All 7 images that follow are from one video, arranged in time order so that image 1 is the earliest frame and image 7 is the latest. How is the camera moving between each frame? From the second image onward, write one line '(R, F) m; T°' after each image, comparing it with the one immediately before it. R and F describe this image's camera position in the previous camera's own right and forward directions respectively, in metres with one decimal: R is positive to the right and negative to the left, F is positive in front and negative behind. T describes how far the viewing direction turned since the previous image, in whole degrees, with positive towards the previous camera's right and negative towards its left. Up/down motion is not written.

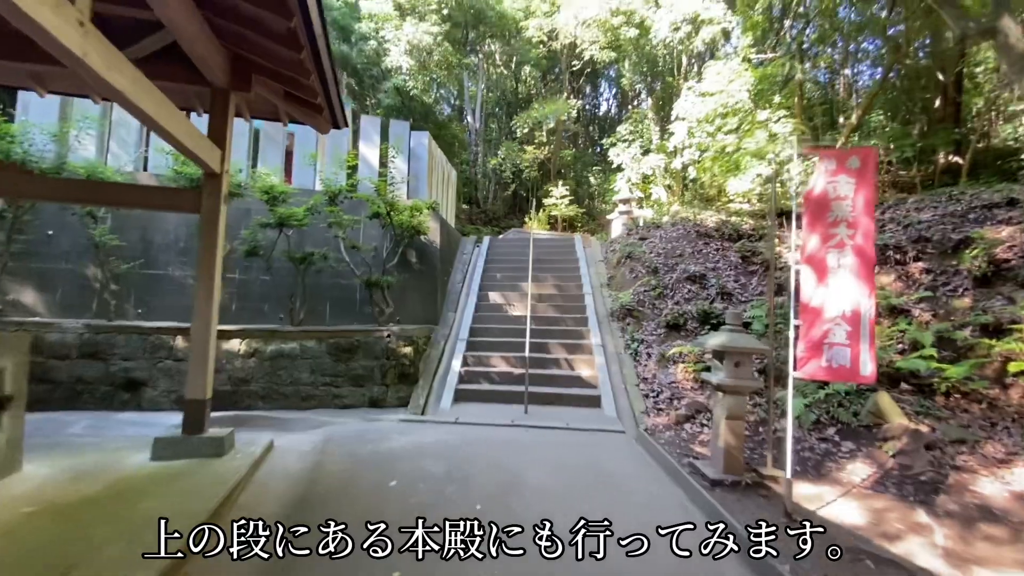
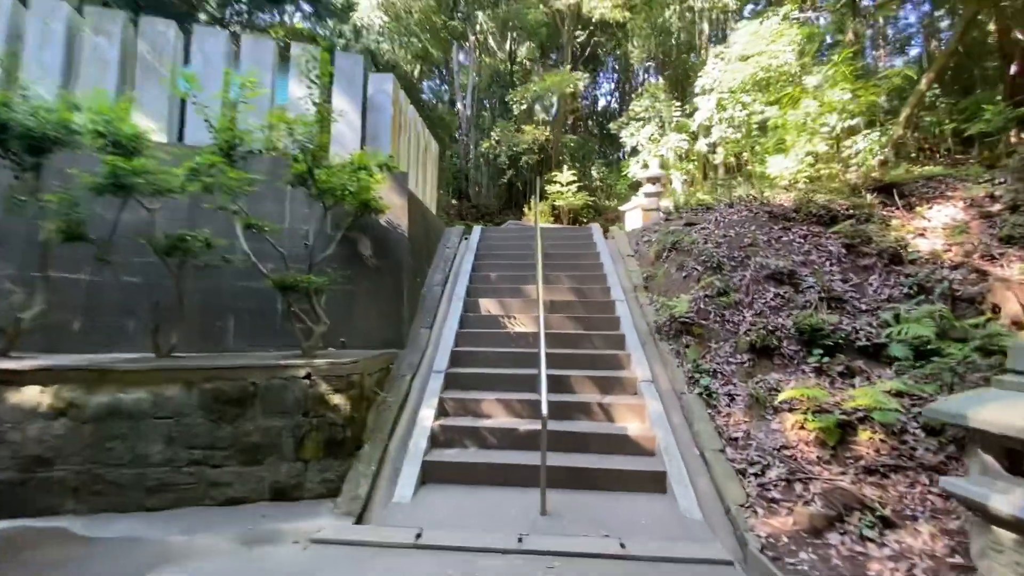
(-0.1, +2.2) m; +1°
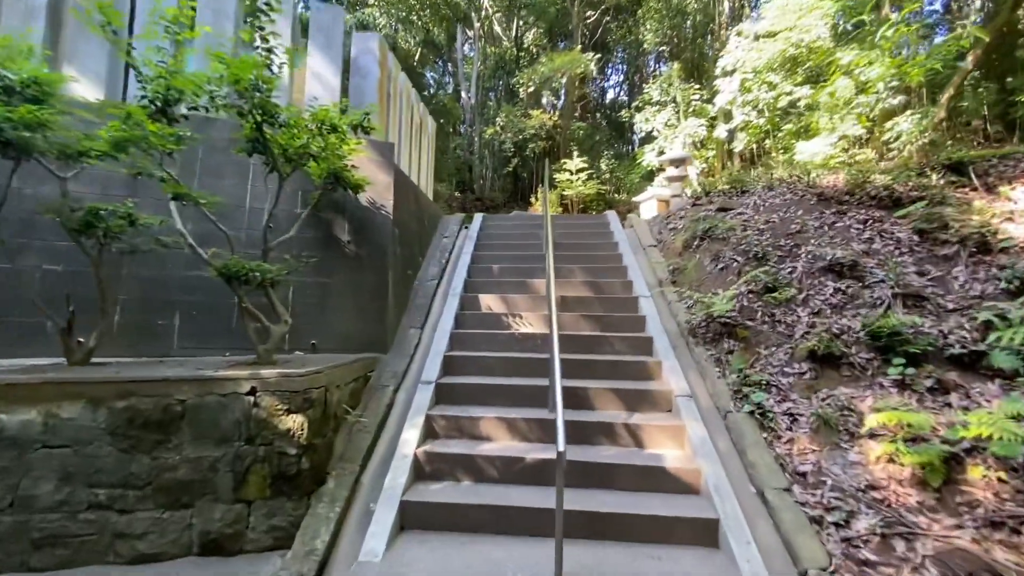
(0.0, +0.8) m; -1°
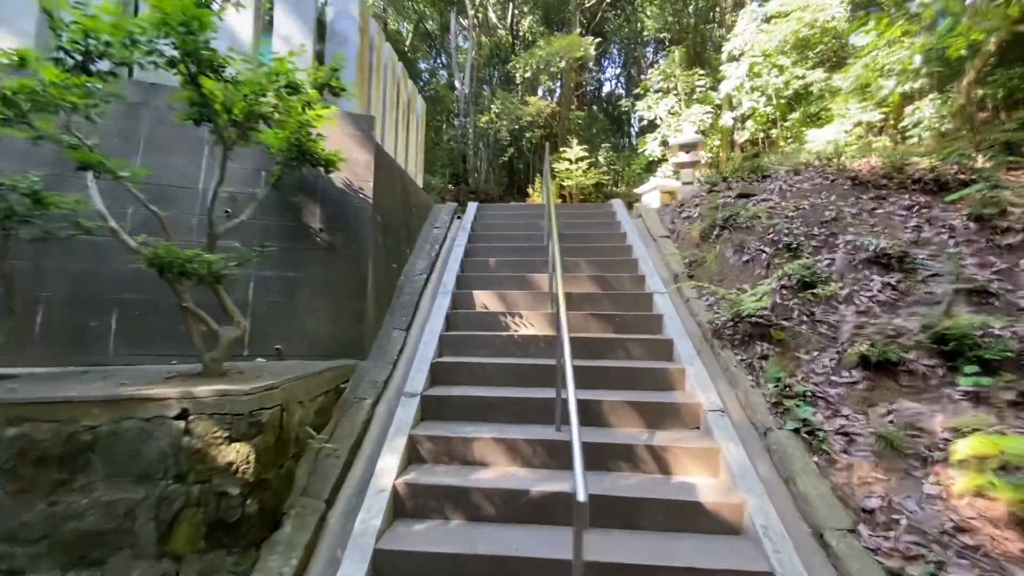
(0.0, +0.5) m; +1°
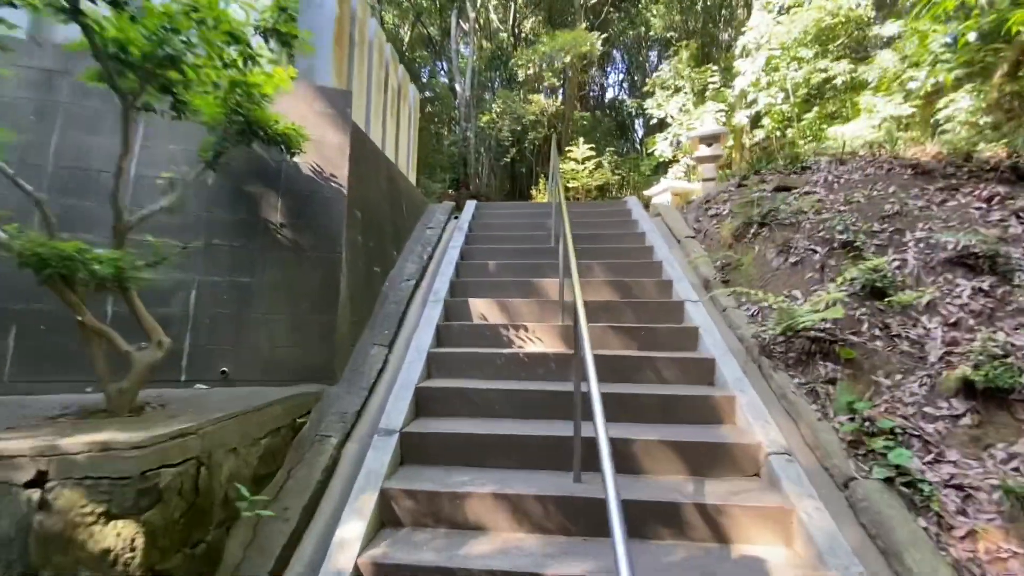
(0.0, +0.6) m; 0°
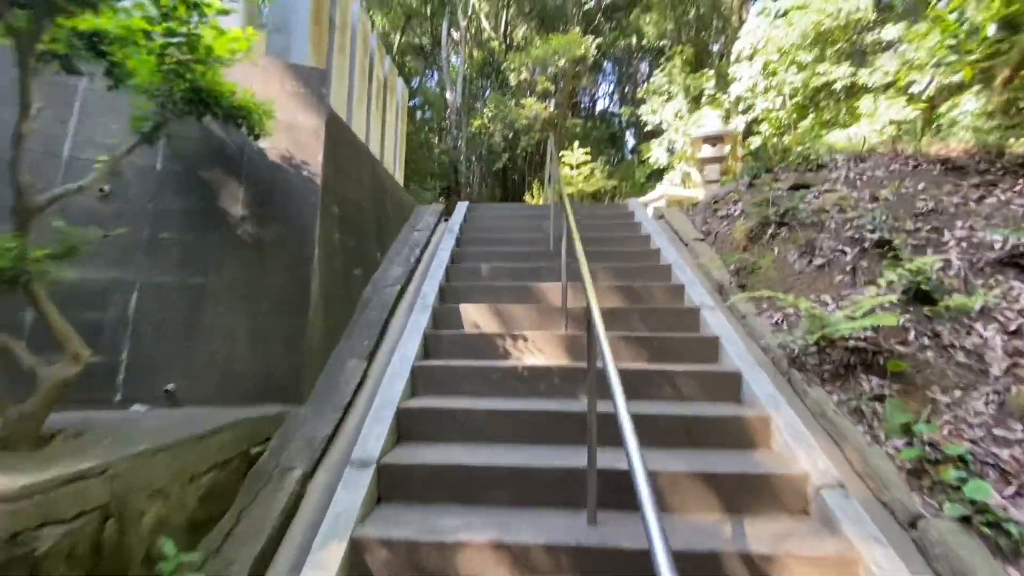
(0.0, +0.4) m; +1°
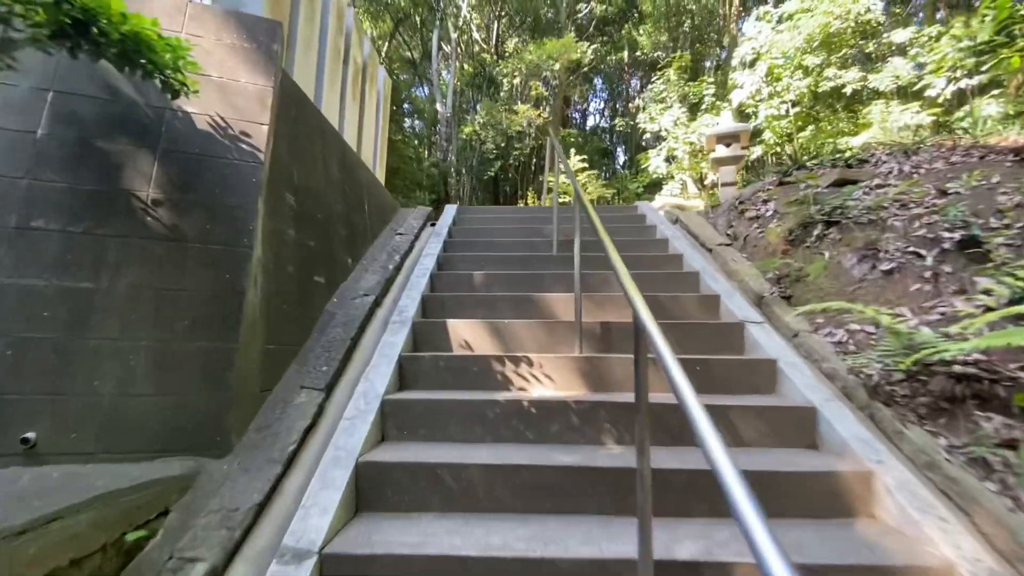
(0.0, +0.6) m; +1°
